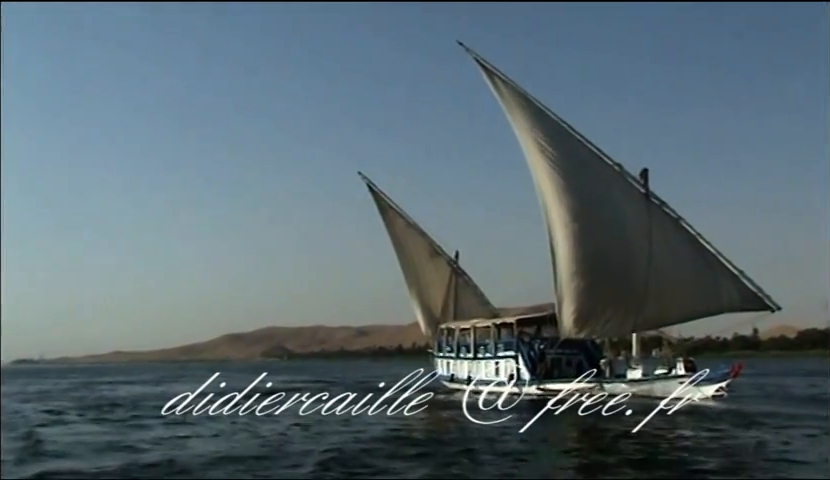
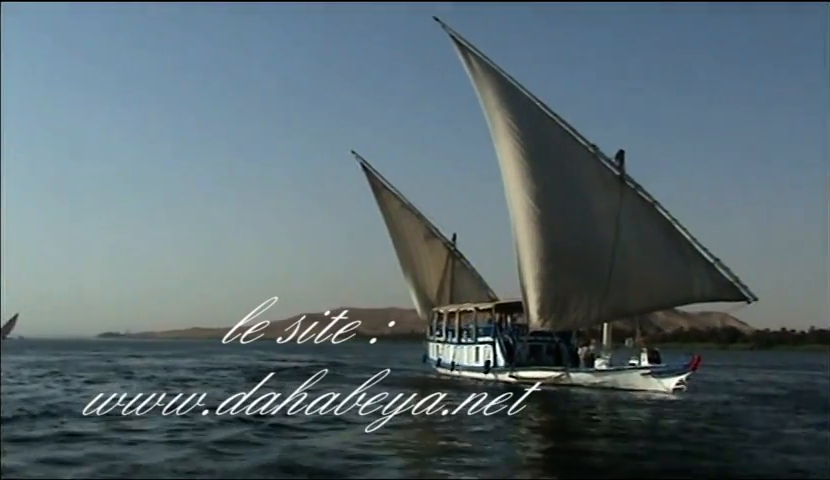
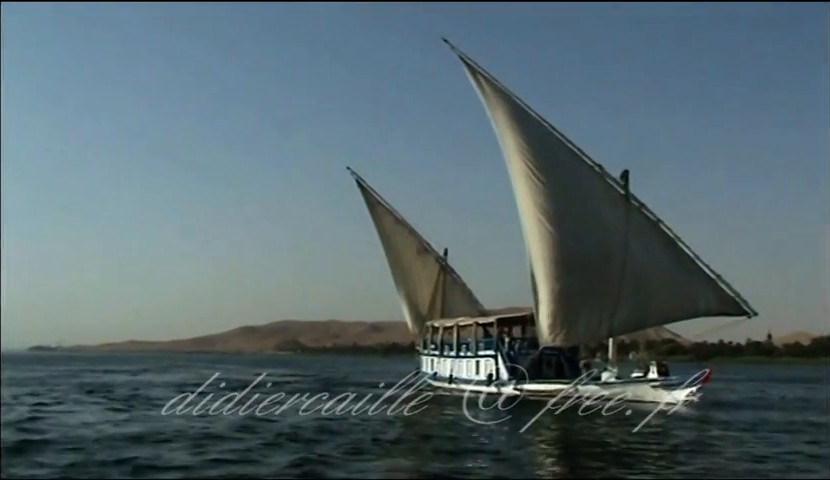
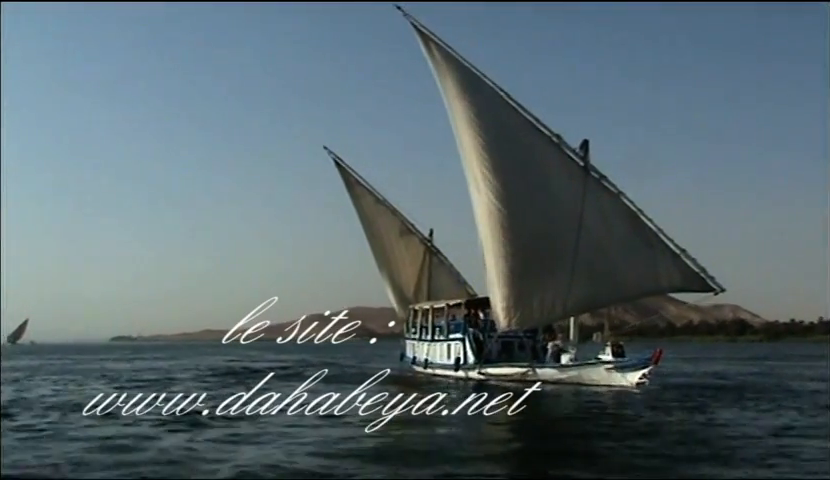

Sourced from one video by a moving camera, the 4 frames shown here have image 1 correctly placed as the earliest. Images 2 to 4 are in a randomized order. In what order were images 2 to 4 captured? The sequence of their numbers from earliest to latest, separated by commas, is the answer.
3, 2, 4
